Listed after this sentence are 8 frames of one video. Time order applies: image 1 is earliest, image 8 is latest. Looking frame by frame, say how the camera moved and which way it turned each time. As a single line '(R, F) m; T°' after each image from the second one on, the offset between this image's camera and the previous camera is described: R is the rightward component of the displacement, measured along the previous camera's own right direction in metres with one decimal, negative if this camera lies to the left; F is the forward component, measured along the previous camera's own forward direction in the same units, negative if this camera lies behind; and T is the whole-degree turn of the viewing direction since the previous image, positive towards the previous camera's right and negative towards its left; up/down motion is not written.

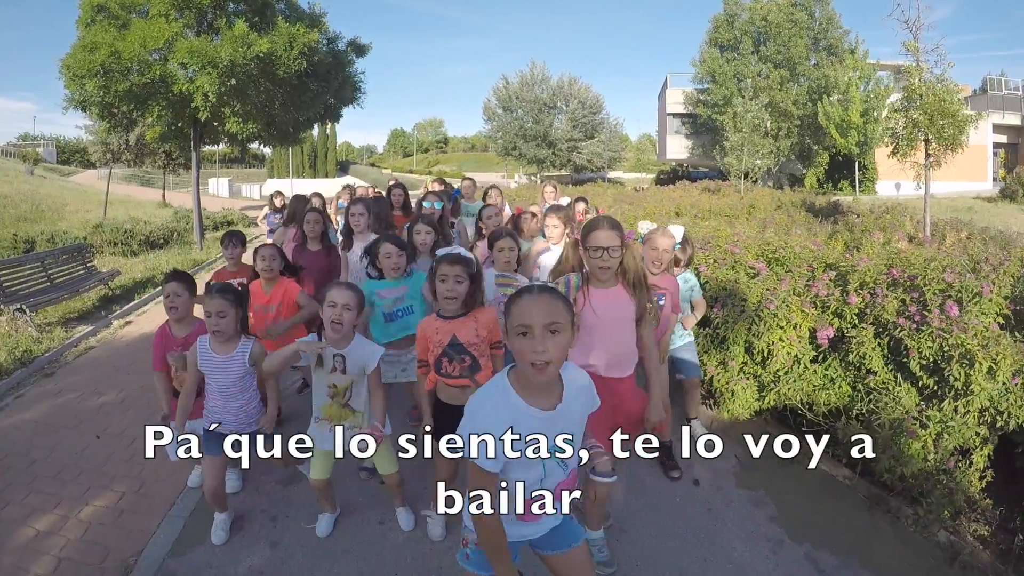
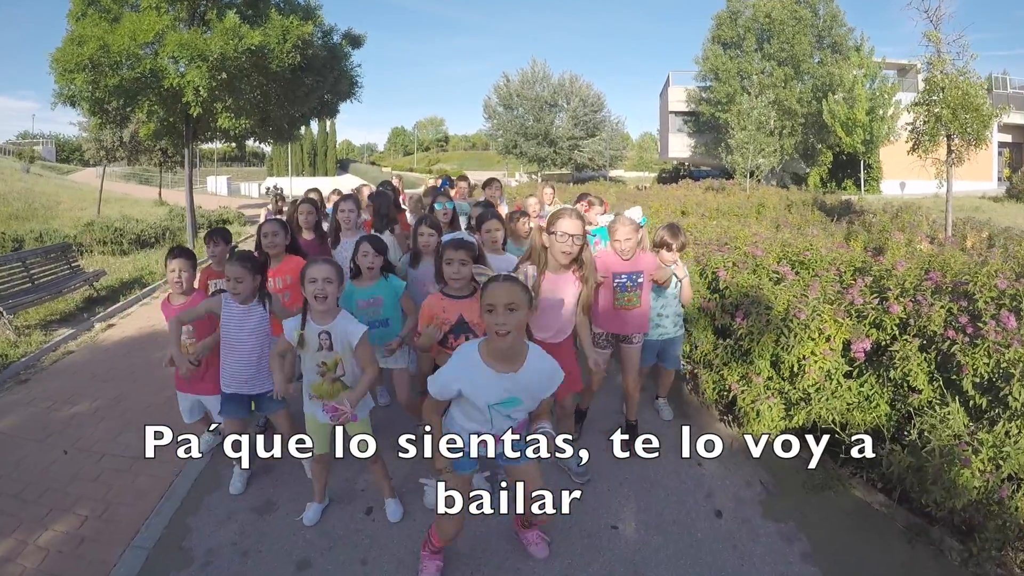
(0.0, +0.3) m; 0°
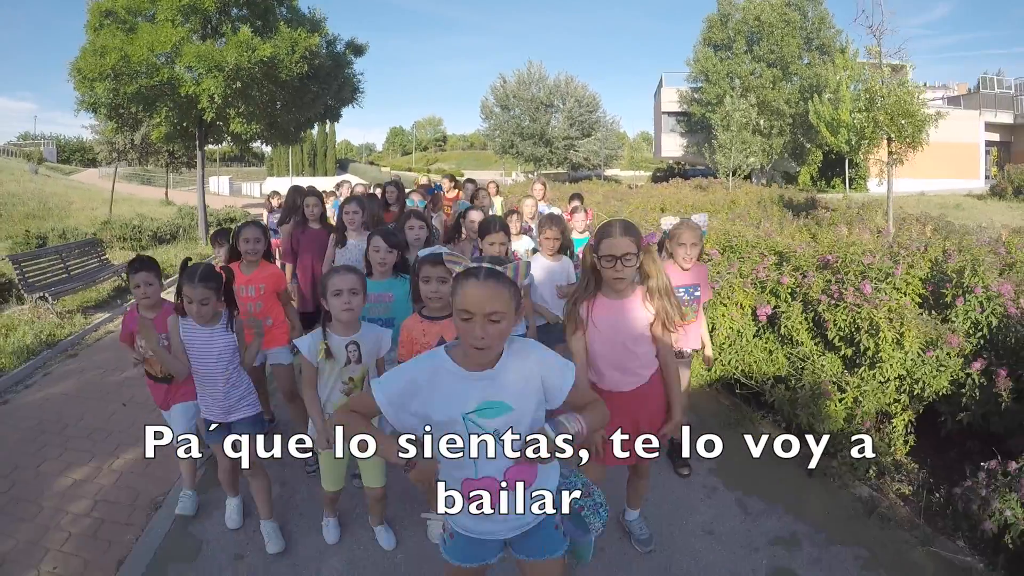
(+0.1, -0.9) m; 0°
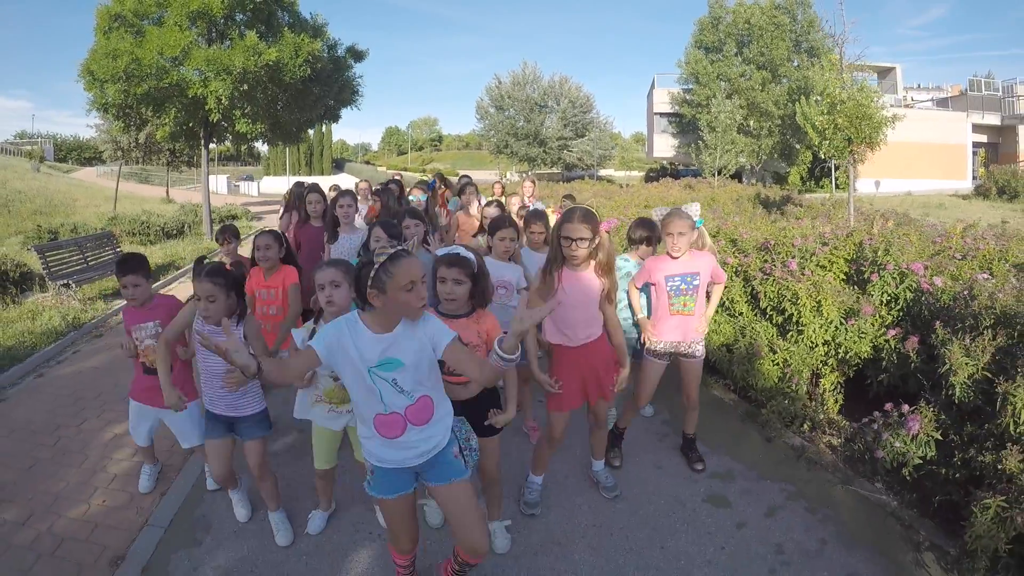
(+0.1, -0.6) m; 0°
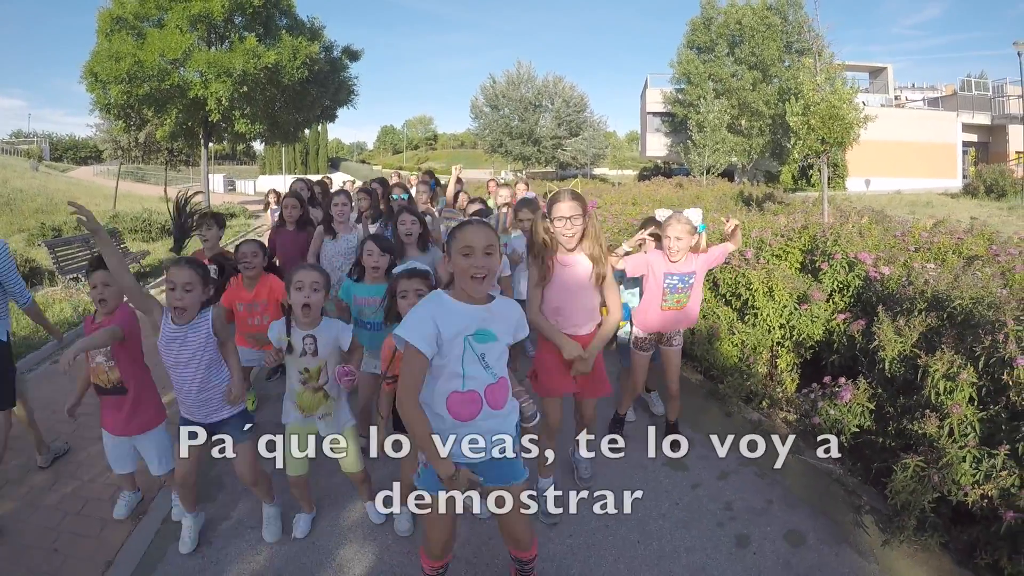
(+0.1, -0.4) m; 0°
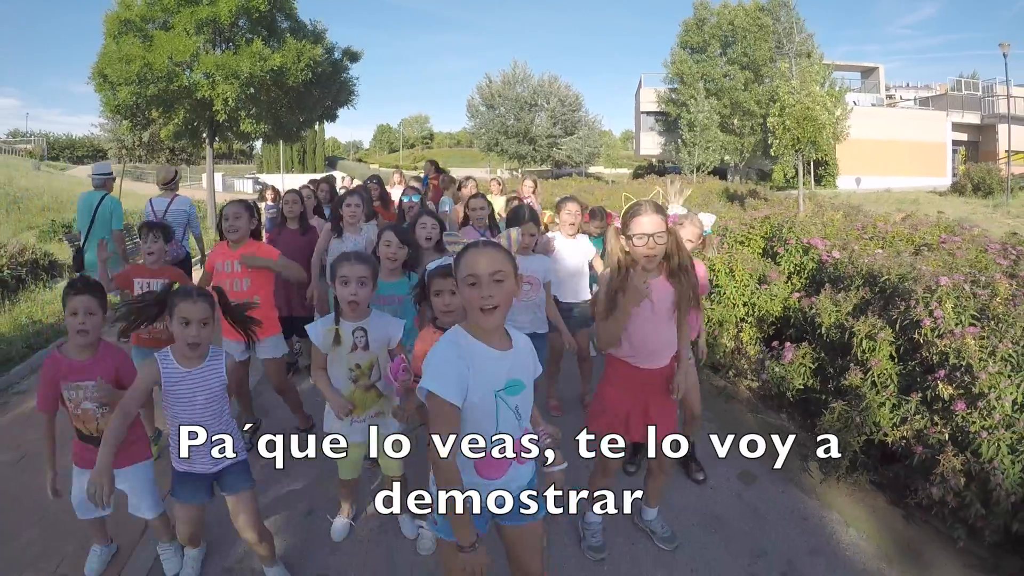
(0.0, -0.5) m; 0°
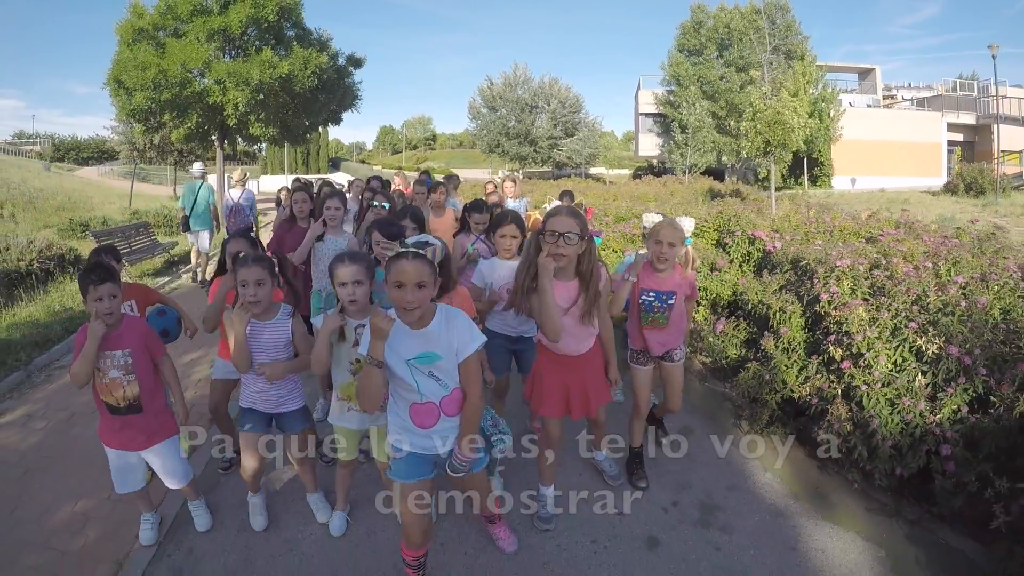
(+0.2, -0.7) m; 0°
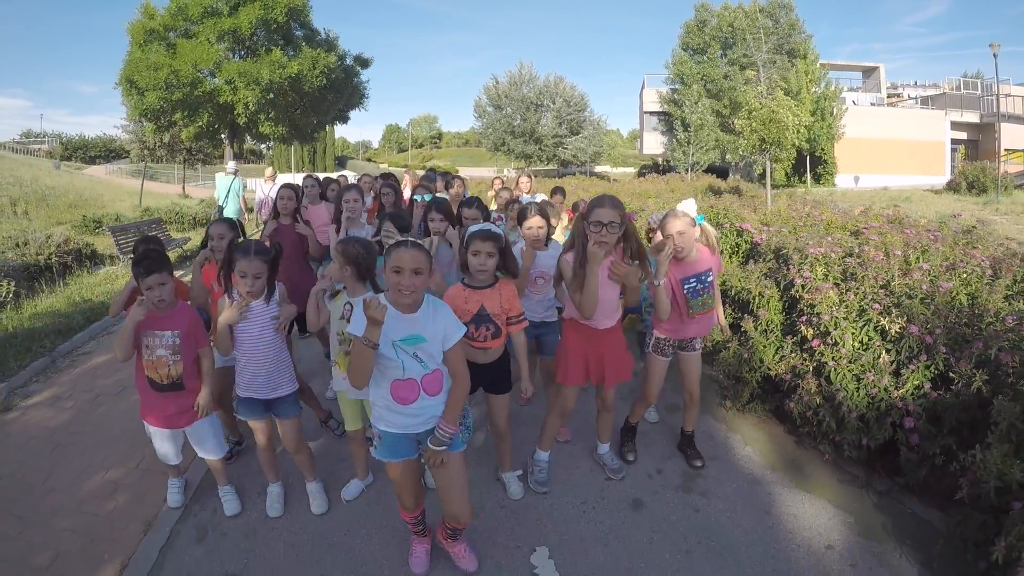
(0.0, -0.3) m; 0°
